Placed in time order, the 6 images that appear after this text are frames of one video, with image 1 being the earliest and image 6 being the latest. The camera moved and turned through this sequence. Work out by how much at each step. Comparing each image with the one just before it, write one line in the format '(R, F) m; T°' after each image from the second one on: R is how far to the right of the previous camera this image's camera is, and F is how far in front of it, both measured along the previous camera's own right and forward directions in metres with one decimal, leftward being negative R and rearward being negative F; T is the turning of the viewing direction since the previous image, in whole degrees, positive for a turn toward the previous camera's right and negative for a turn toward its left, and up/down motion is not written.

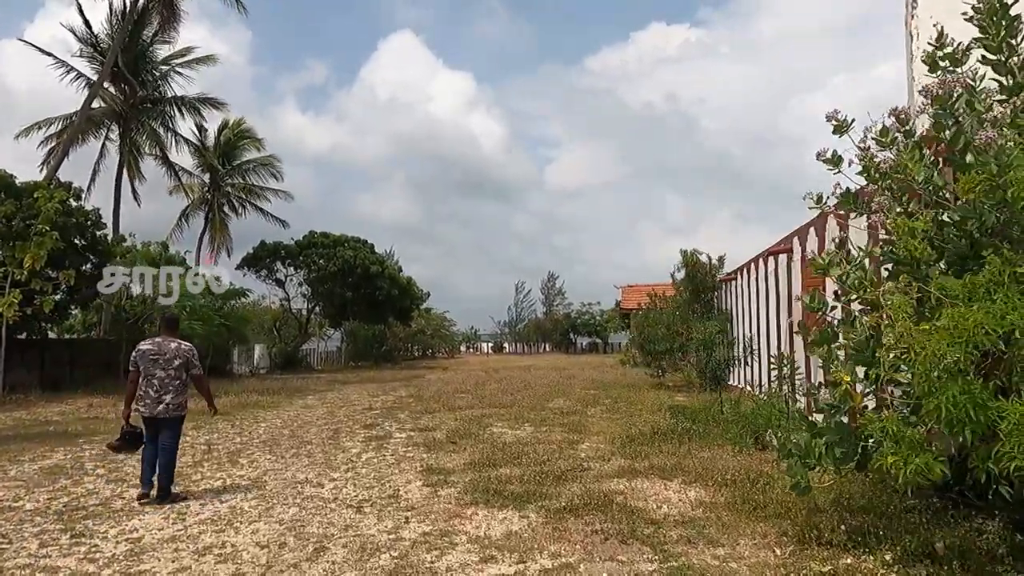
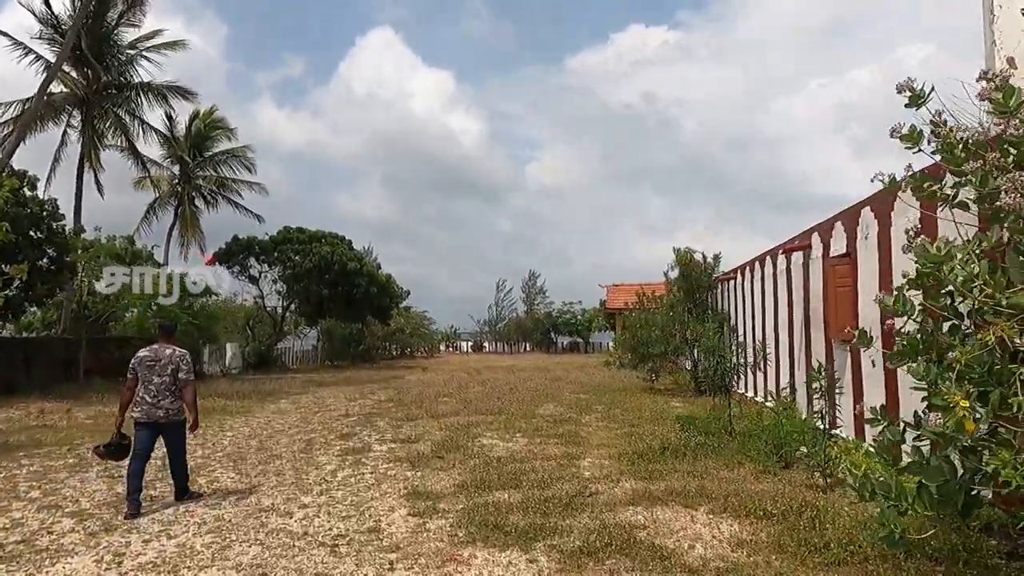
(-0.2, +0.9) m; +2°
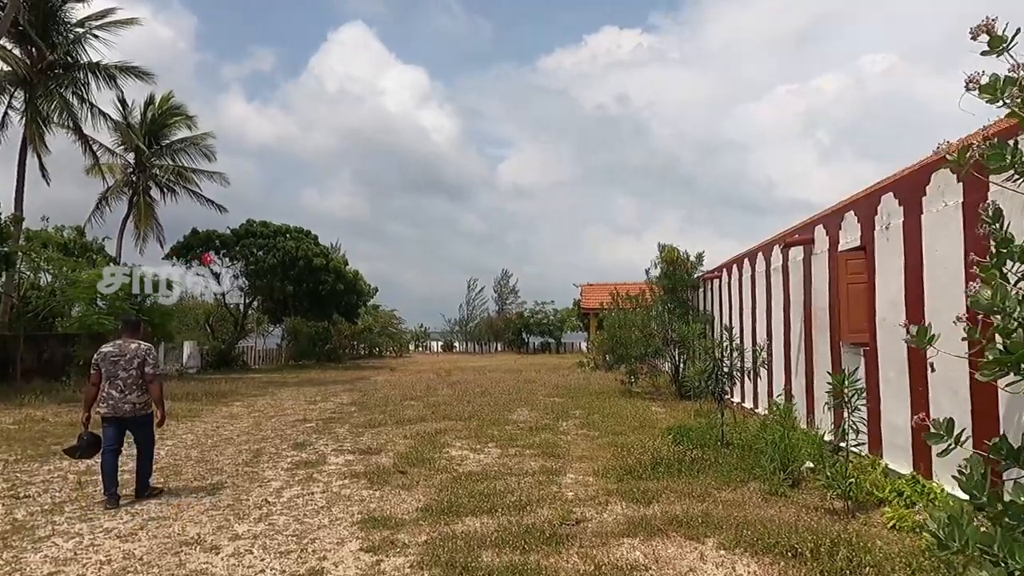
(0.0, +0.9) m; +2°
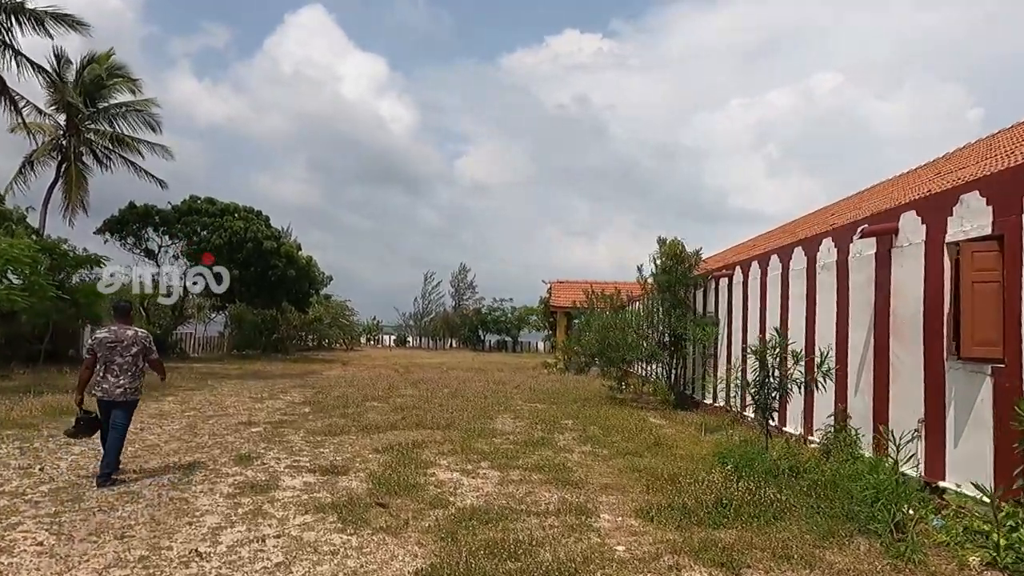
(-0.6, +1.6) m; +4°
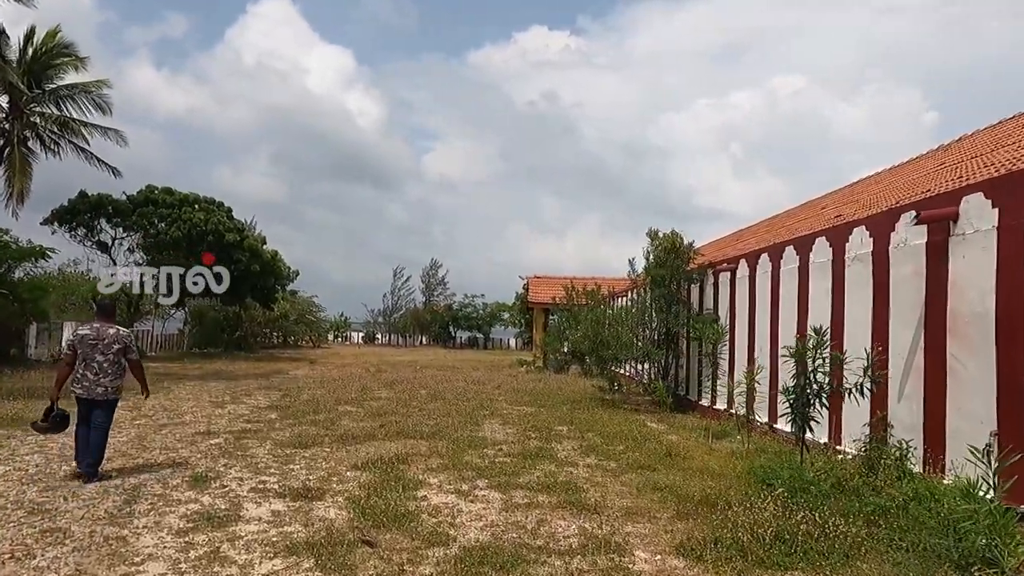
(-0.3, +0.9) m; +3°
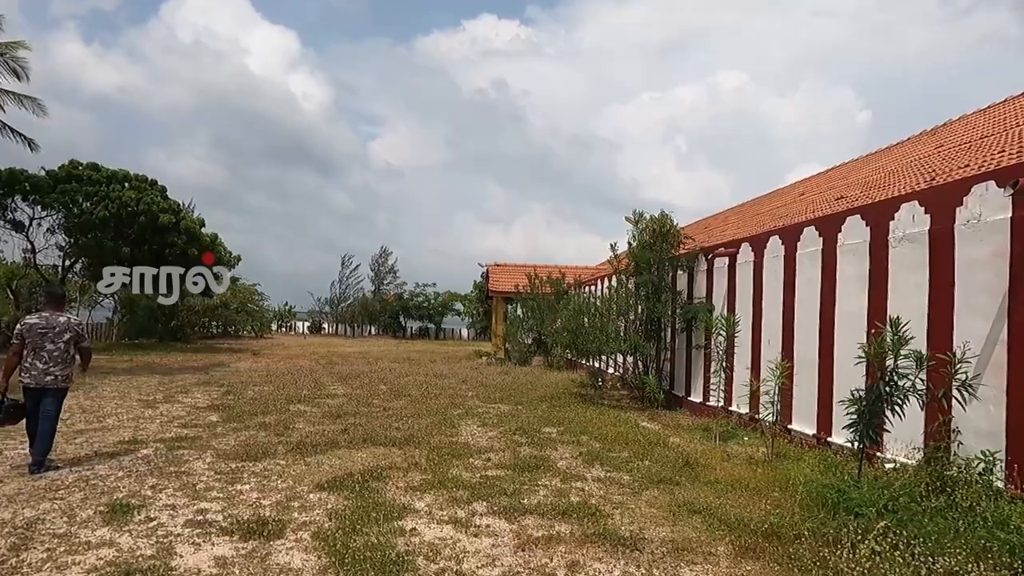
(-0.5, +1.2) m; +5°
